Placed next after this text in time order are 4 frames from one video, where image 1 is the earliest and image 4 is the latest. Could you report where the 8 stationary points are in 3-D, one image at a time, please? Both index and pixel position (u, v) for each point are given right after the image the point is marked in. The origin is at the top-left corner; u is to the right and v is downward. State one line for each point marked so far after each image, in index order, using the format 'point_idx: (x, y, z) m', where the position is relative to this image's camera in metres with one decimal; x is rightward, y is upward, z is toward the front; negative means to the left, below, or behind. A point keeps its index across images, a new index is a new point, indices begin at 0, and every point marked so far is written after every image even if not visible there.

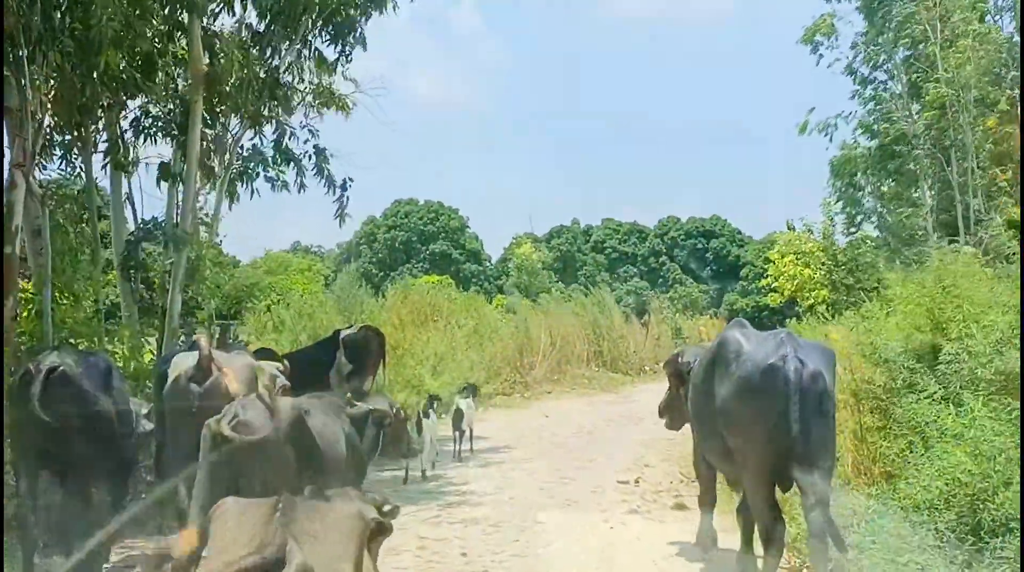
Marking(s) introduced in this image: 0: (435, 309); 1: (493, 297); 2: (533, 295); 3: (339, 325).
0: (-0.3, -0.1, +5.7) m
1: (-0.1, -0.1, +5.7) m
2: (+0.1, -0.1, +5.7) m
3: (-0.8, -0.2, +5.4) m
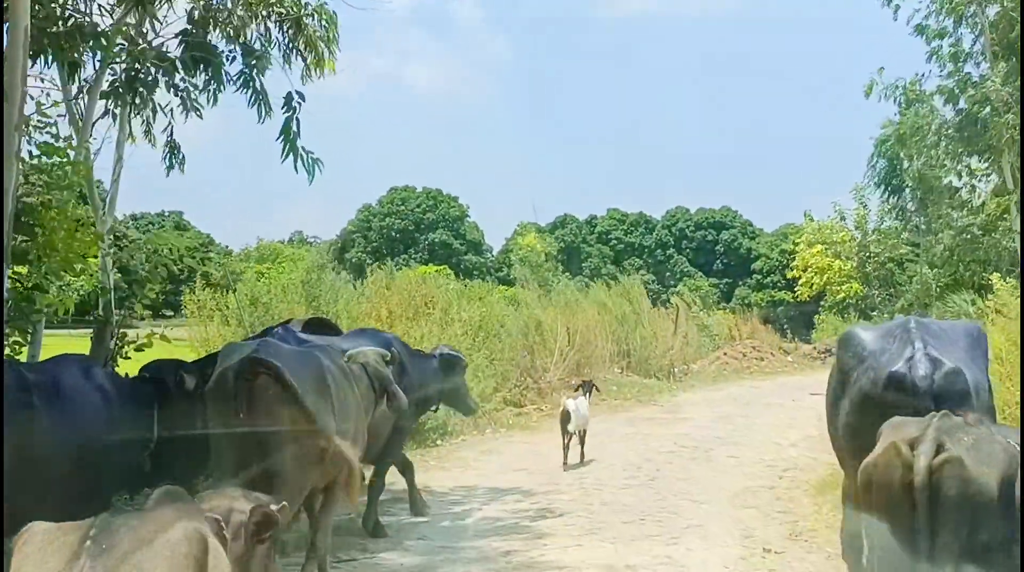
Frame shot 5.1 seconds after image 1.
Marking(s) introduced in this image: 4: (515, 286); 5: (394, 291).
0: (-0.3, 0.0, +4.1) m
1: (0.0, 0.0, +4.1) m
2: (+0.1, 0.0, +4.2) m
3: (-0.7, -0.1, +3.9) m
4: (0.0, 0.0, +4.2) m
5: (-0.4, 0.0, +4.1) m
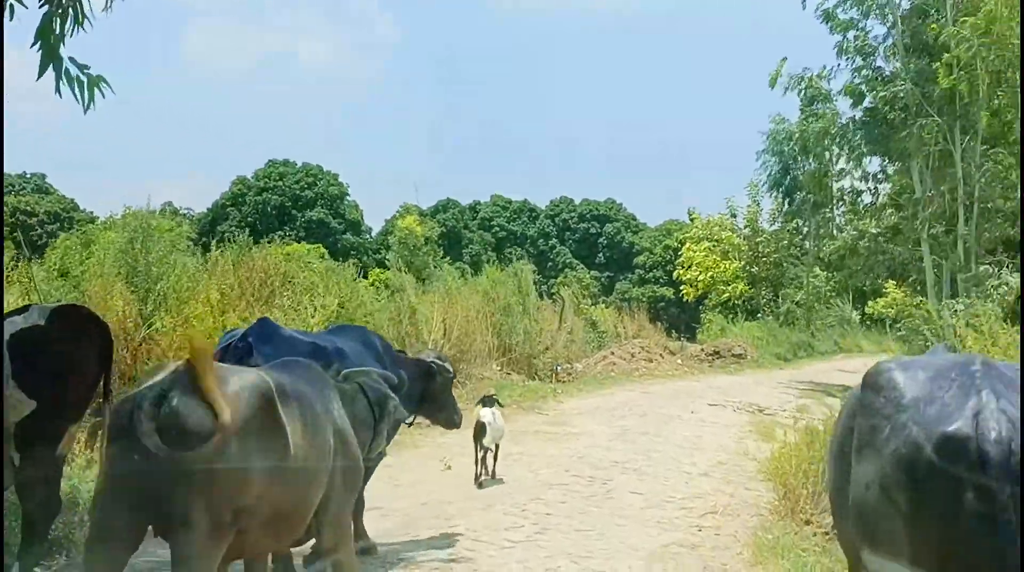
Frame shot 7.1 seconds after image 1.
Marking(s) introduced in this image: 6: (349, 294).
0: (-0.6, 0.0, +3.3) m
1: (-0.4, 0.0, +3.3) m
2: (-0.2, 0.0, +3.3) m
3: (-1.1, 0.0, +3.0) m
4: (-0.3, 0.0, +3.3) m
5: (-0.7, 0.0, +3.2) m
6: (-0.5, 0.0, +3.3) m
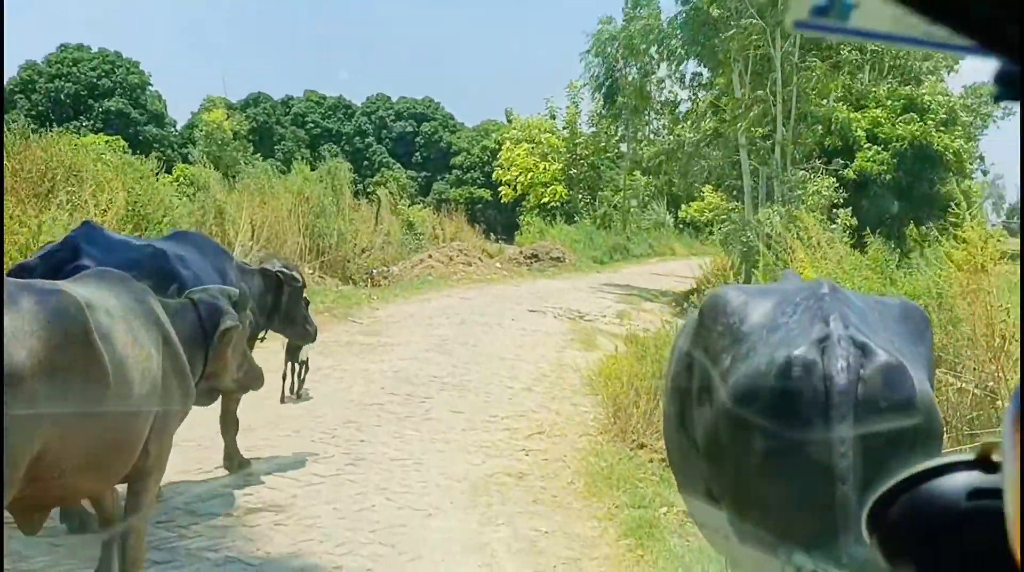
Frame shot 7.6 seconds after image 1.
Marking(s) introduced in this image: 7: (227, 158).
0: (-1.1, +0.3, +2.8) m
1: (-0.9, +0.3, +2.9) m
2: (-0.7, +0.3, +2.9) m
3: (-1.5, +0.2, +2.4) m
4: (-0.8, +0.3, +2.9) m
5: (-1.2, +0.3, +2.7) m
6: (-0.9, +0.2, +2.9) m
7: (-0.7, +0.3, +2.9) m
